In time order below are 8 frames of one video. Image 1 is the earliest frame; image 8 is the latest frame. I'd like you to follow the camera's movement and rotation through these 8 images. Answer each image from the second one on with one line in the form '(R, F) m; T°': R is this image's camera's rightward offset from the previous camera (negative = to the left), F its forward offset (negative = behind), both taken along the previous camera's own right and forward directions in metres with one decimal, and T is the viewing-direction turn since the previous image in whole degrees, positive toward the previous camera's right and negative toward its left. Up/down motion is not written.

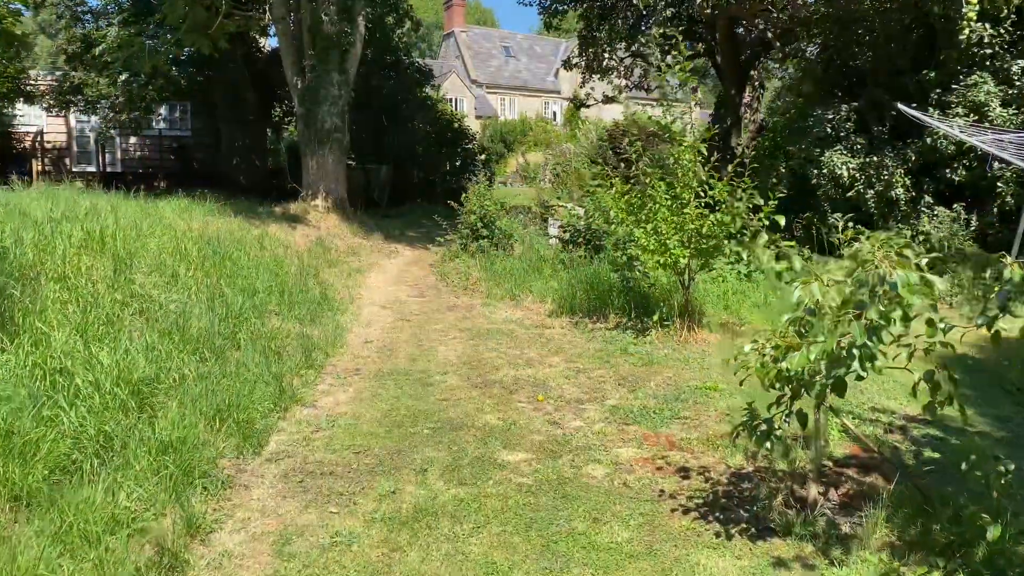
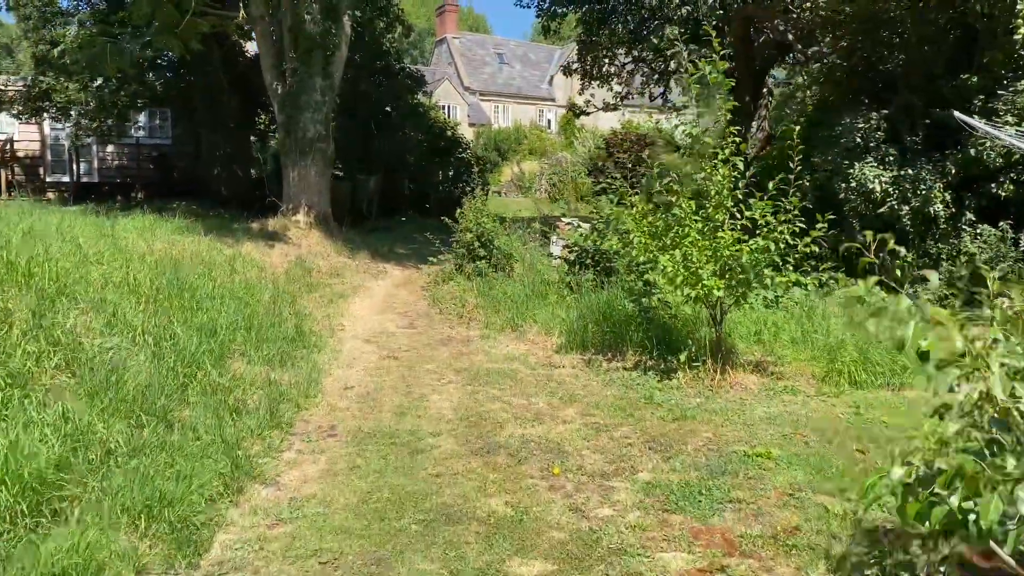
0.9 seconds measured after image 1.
(-0.1, +1.0) m; +1°
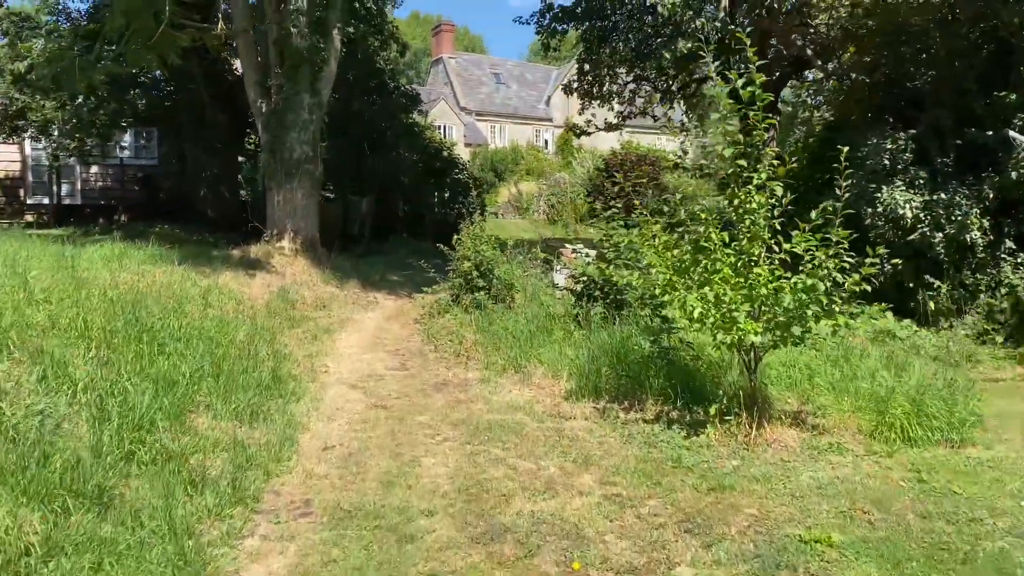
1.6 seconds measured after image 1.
(-0.1, +0.7) m; 0°
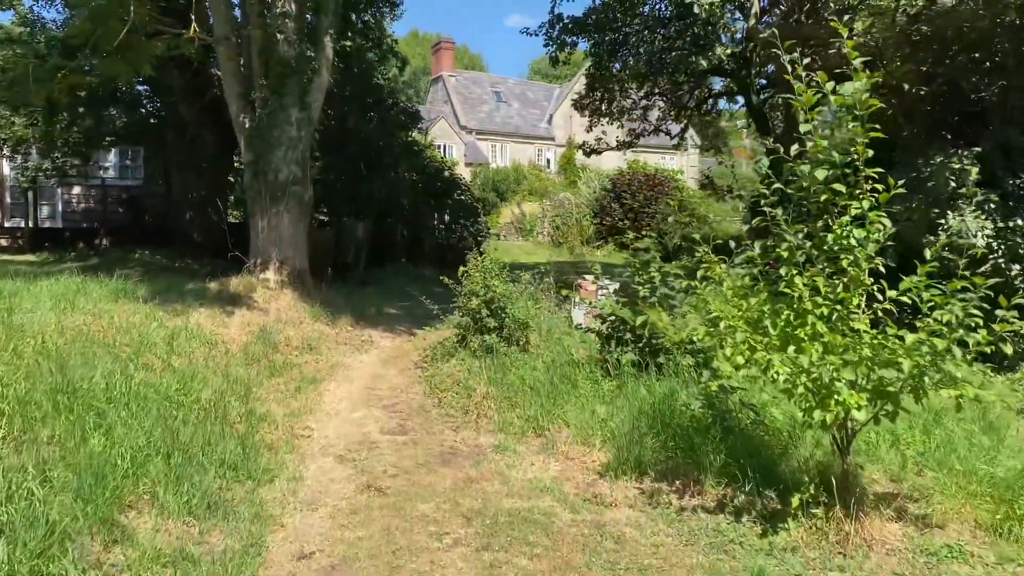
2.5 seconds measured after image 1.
(-0.1, +1.1) m; 0°
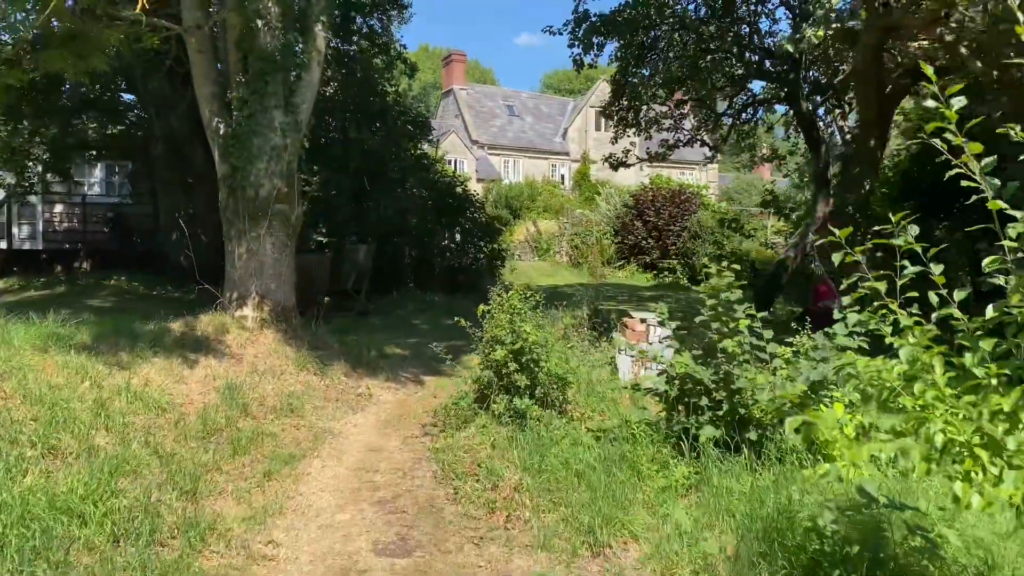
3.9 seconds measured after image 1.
(-0.2, +1.6) m; -1°
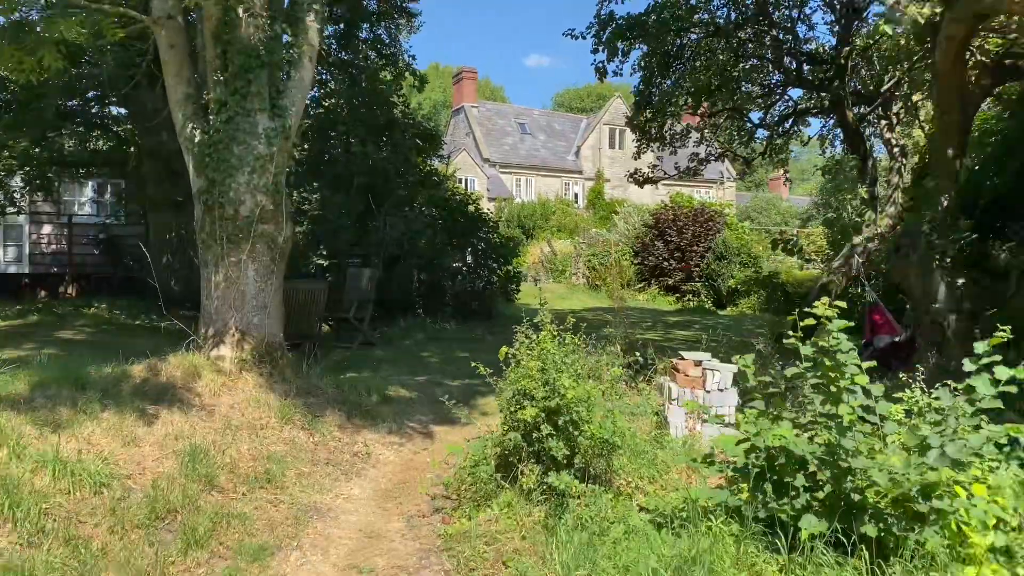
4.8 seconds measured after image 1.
(-0.1, +1.2) m; -1°
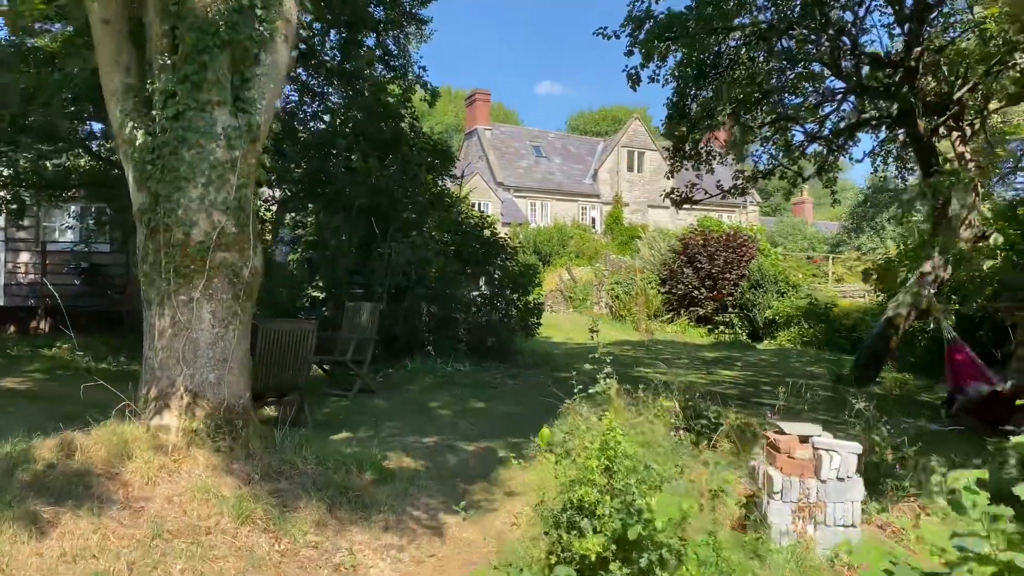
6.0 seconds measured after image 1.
(-0.1, +1.5) m; -1°
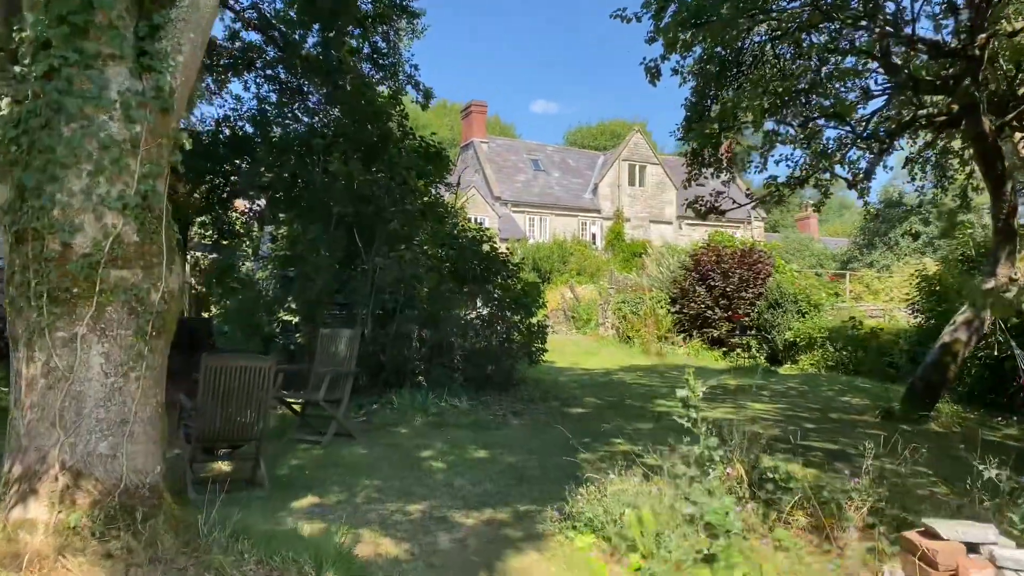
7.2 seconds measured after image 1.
(-0.1, +1.4) m; 0°
